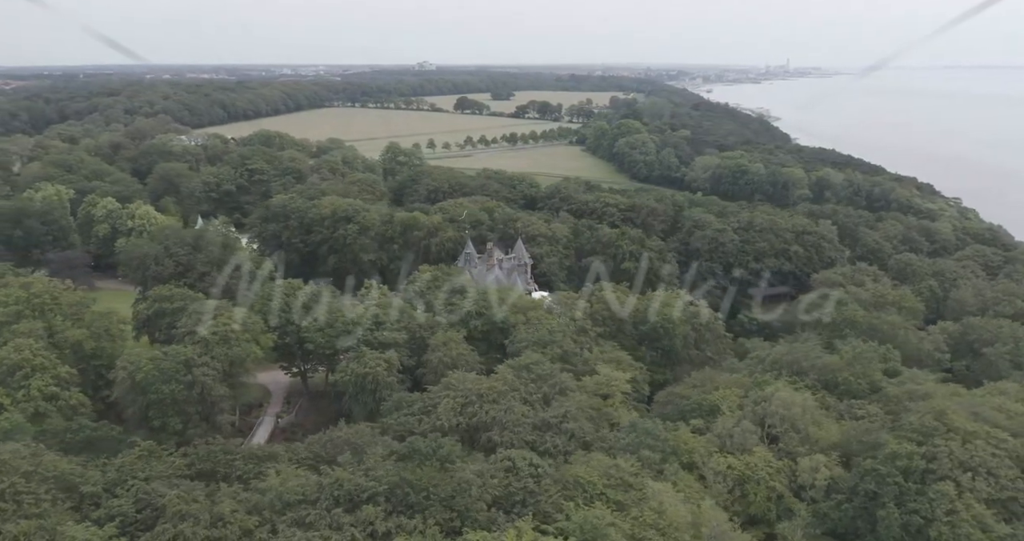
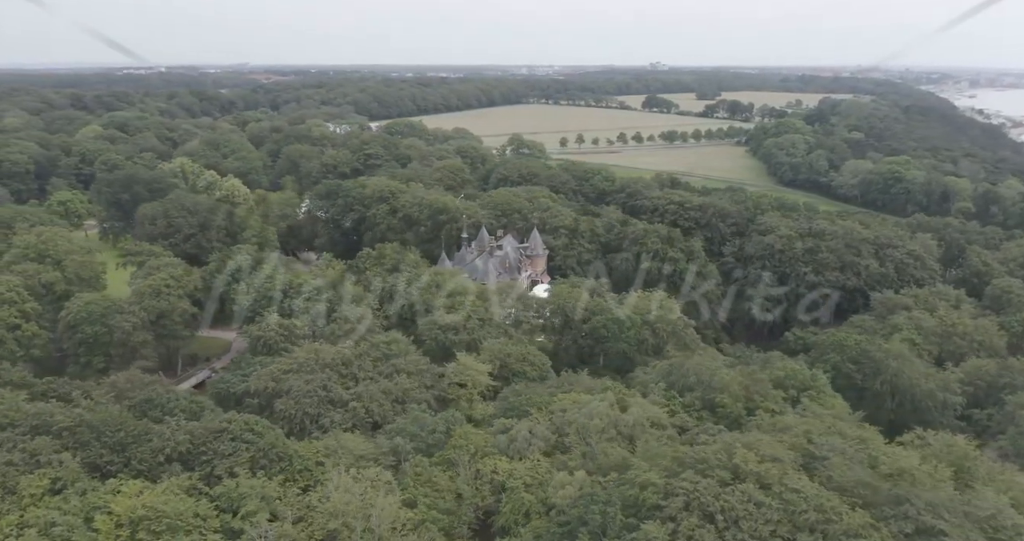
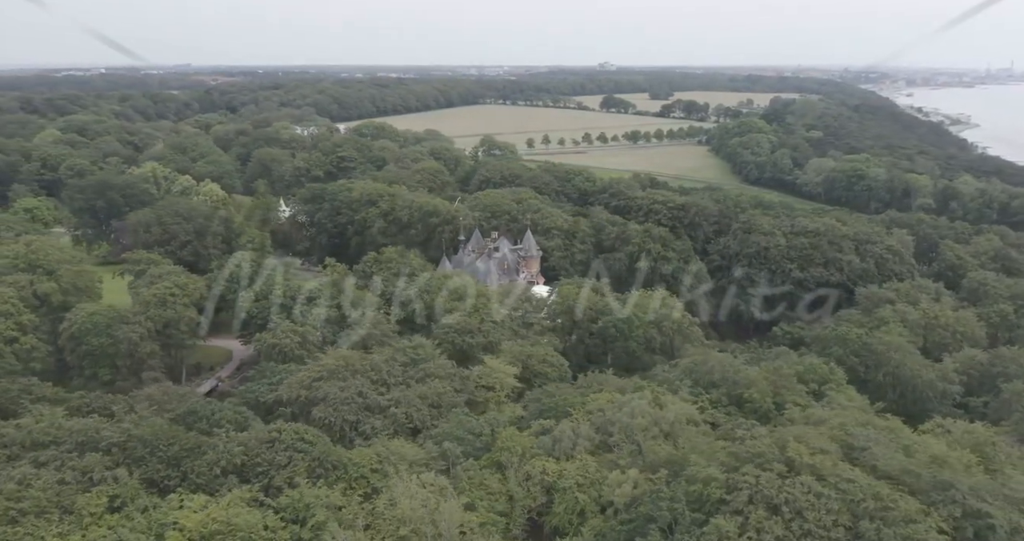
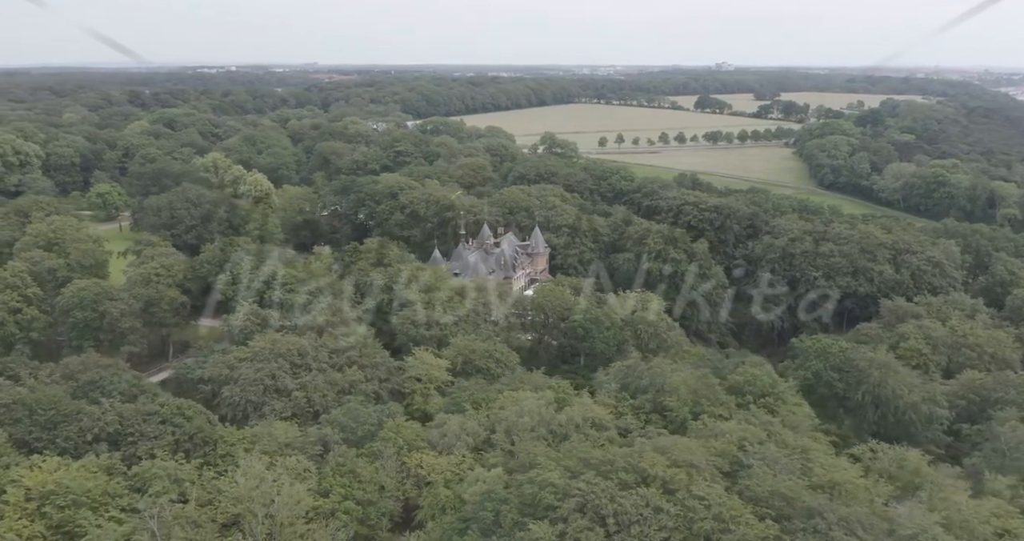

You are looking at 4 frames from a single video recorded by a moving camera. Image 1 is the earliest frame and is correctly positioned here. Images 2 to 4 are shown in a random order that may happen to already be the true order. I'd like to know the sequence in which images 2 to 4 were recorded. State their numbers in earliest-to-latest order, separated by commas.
3, 2, 4
